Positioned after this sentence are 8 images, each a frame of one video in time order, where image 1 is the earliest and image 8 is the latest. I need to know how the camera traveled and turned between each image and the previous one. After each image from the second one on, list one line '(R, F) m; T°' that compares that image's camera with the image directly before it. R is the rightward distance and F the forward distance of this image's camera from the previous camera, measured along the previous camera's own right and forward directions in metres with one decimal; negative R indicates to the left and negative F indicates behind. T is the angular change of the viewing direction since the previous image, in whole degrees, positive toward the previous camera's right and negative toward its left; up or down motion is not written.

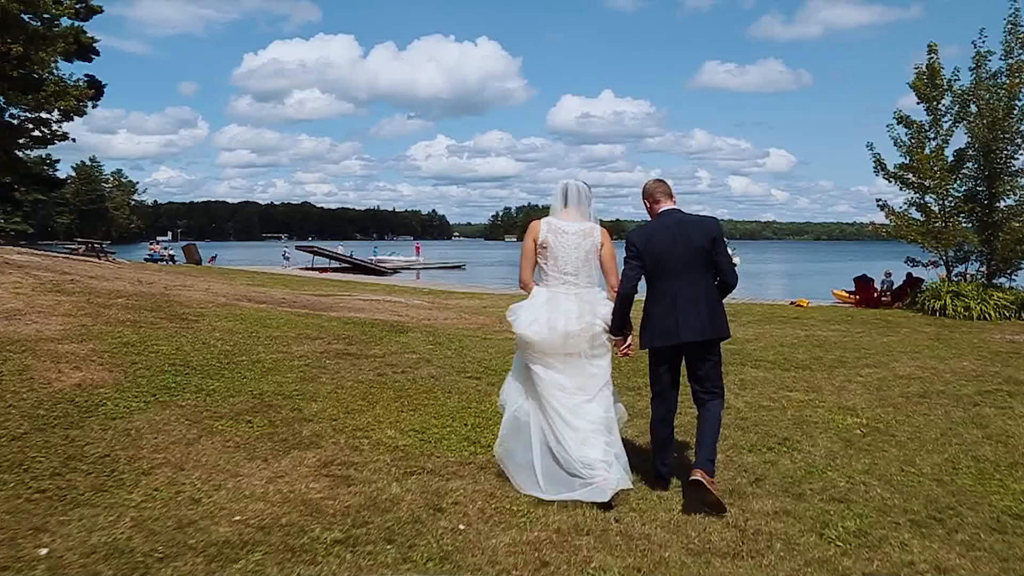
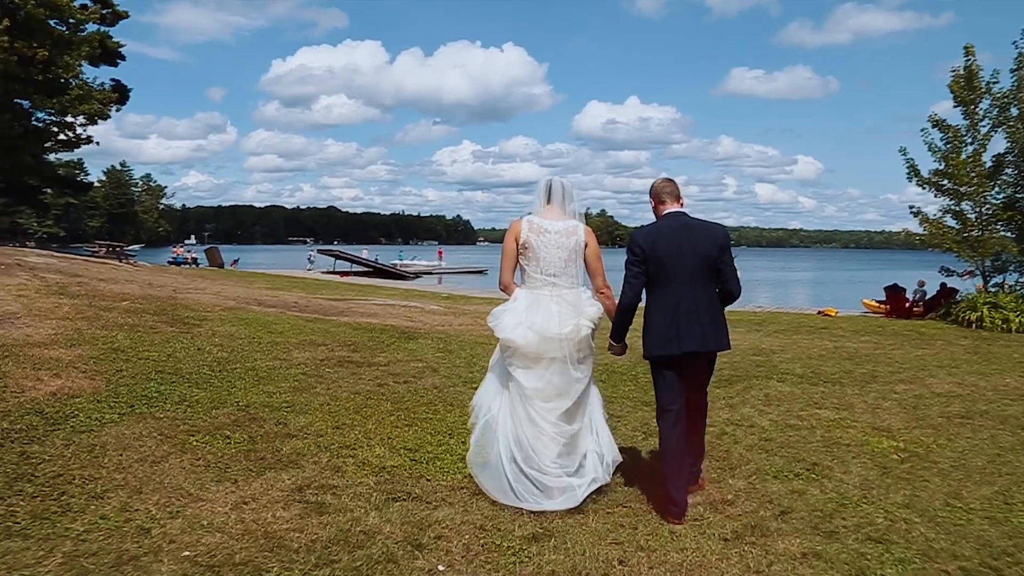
(+0.2, +0.6) m; -2°
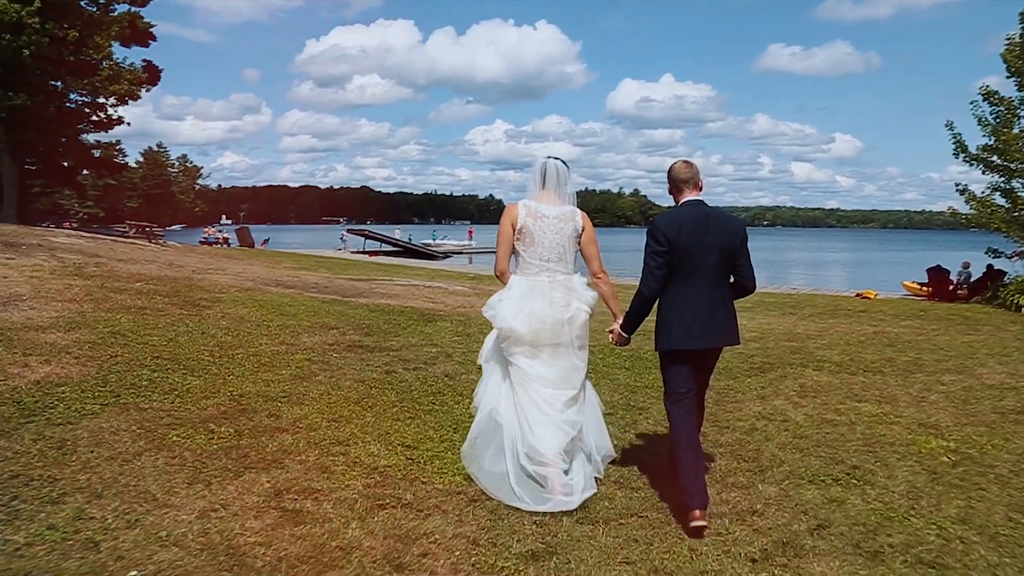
(+0.2, +0.6) m; -2°
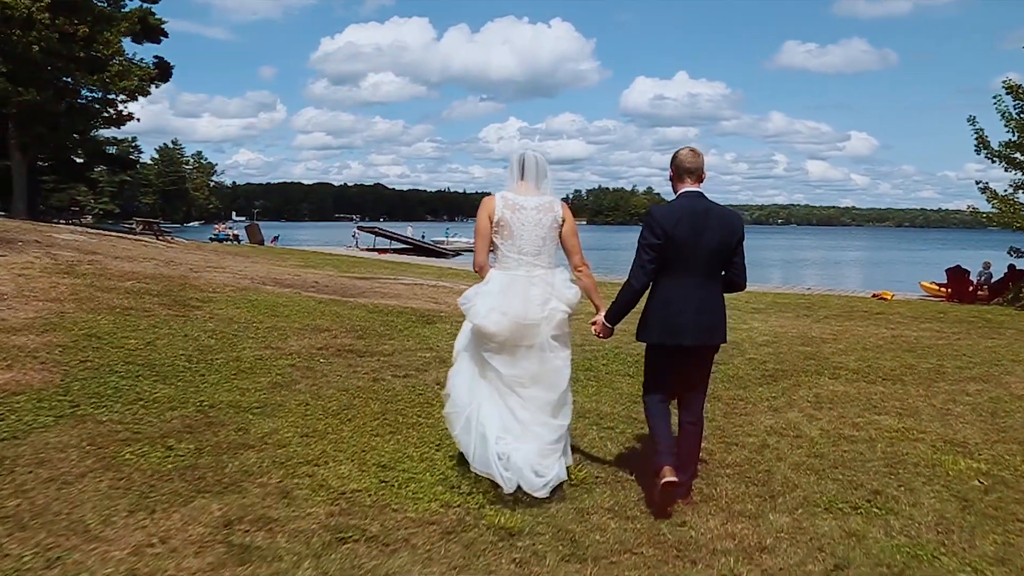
(+0.2, +0.5) m; -1°
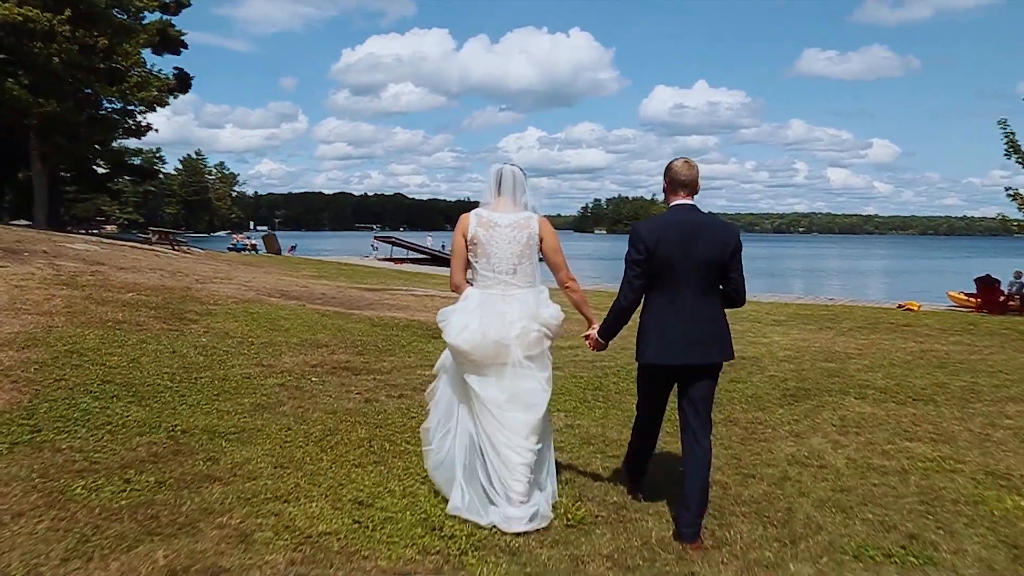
(+0.2, +0.5) m; -1°
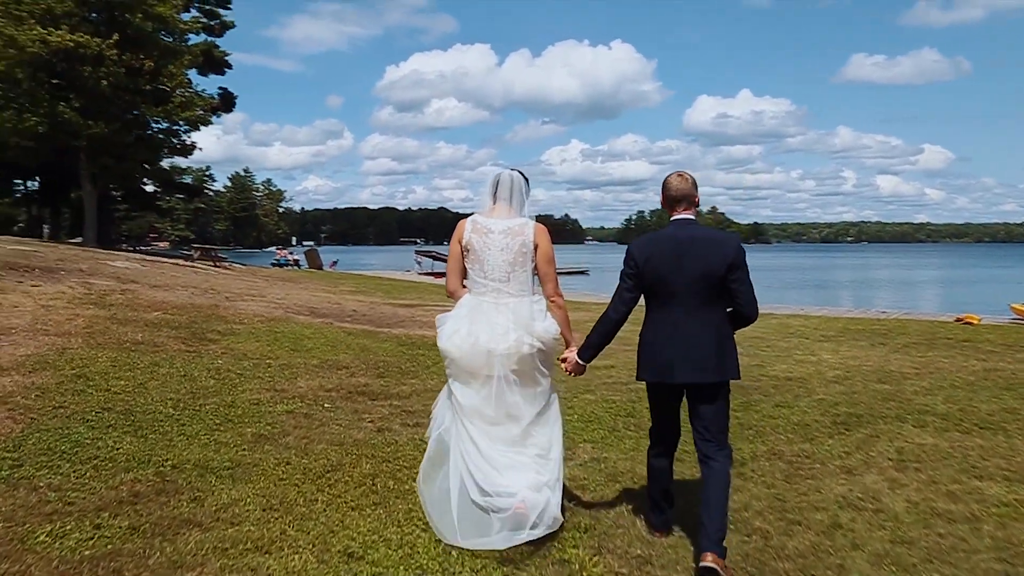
(+0.2, +0.6) m; -3°
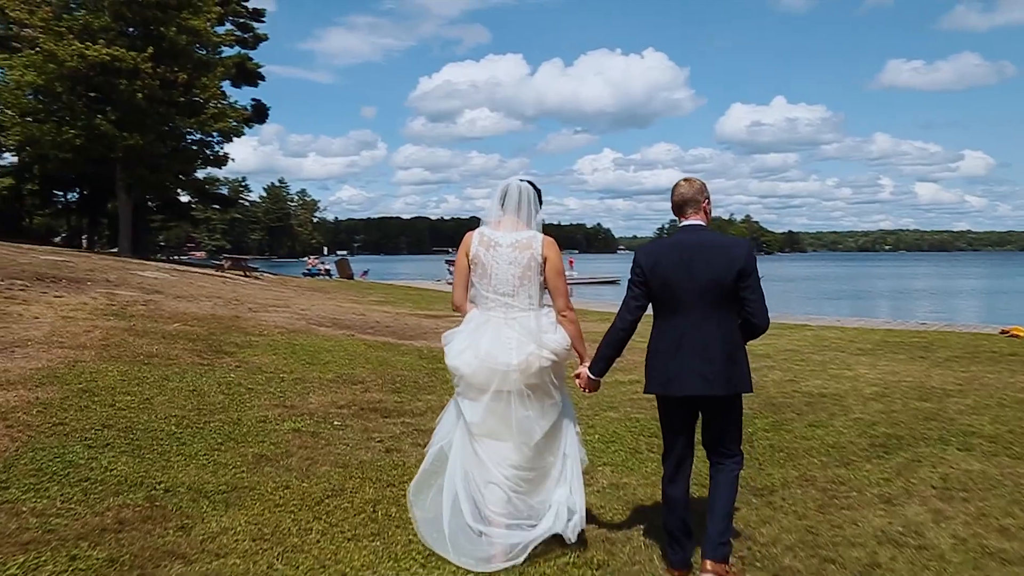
(+0.1, +0.4) m; -2°
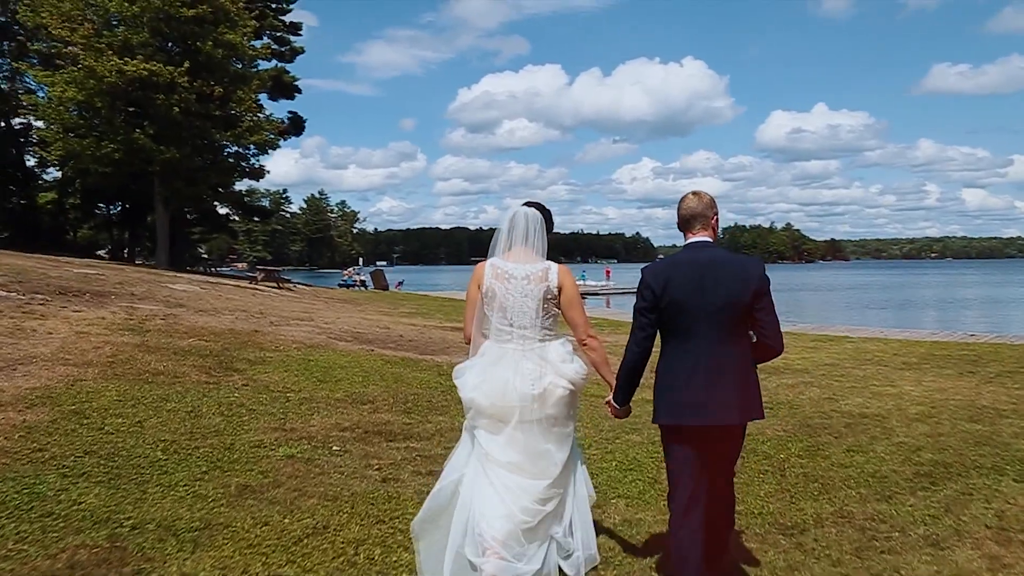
(+0.3, +0.5) m; -3°
